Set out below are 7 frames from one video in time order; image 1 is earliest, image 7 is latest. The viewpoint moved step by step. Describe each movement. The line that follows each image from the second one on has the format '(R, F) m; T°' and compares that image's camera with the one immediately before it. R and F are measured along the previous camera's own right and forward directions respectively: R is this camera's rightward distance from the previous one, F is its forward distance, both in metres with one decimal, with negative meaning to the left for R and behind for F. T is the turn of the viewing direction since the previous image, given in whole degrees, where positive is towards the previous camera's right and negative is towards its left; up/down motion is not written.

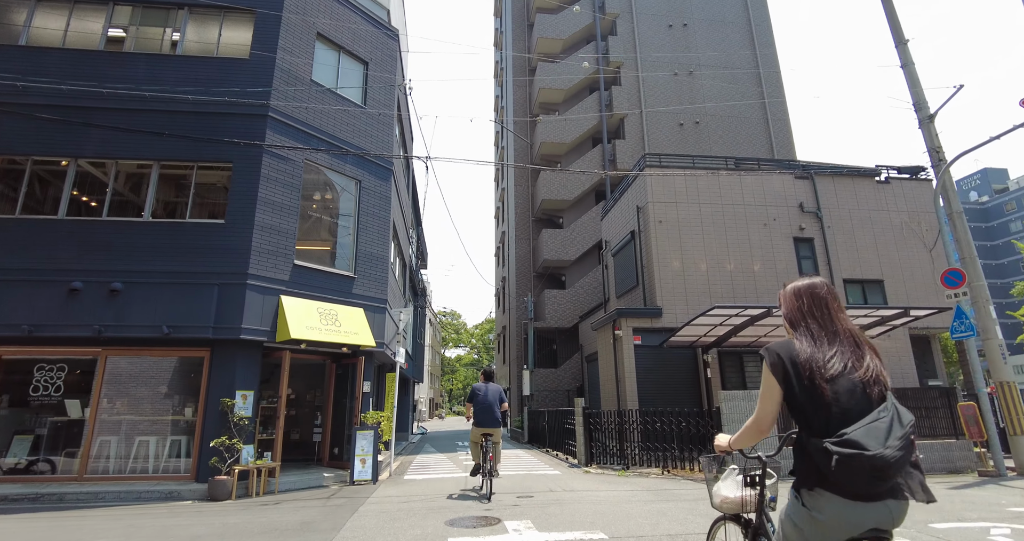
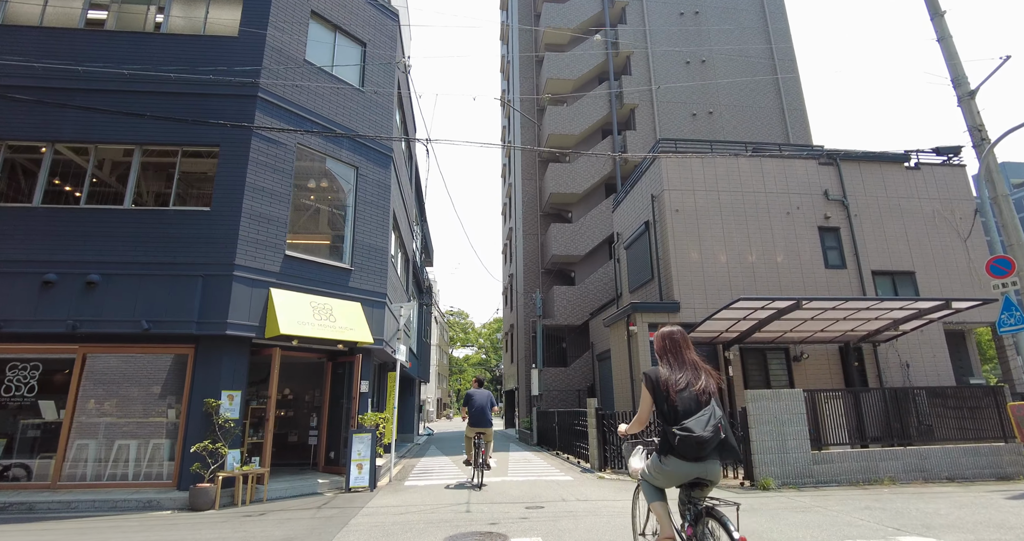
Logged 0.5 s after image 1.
(0.0, +0.7) m; -1°
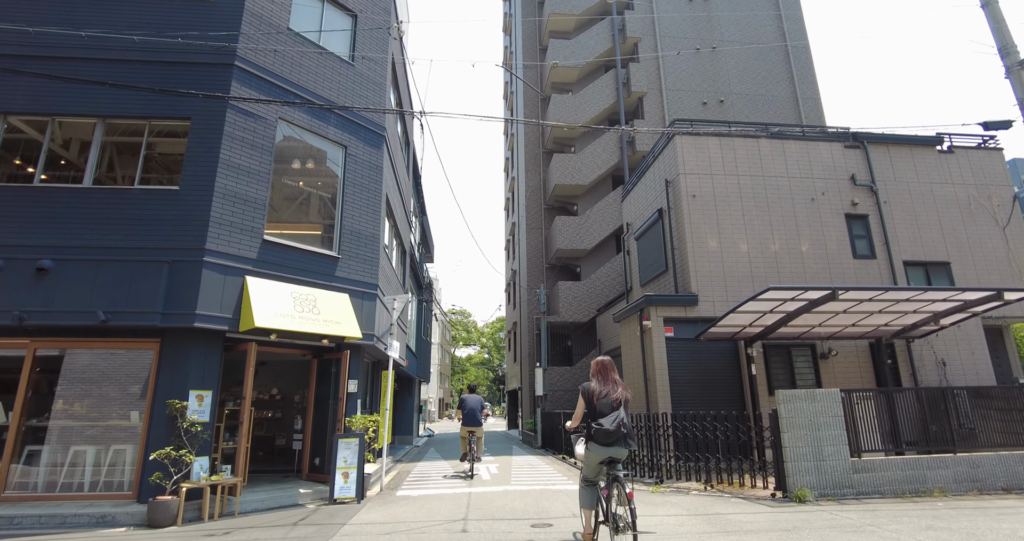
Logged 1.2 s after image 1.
(0.0, +0.9) m; 0°
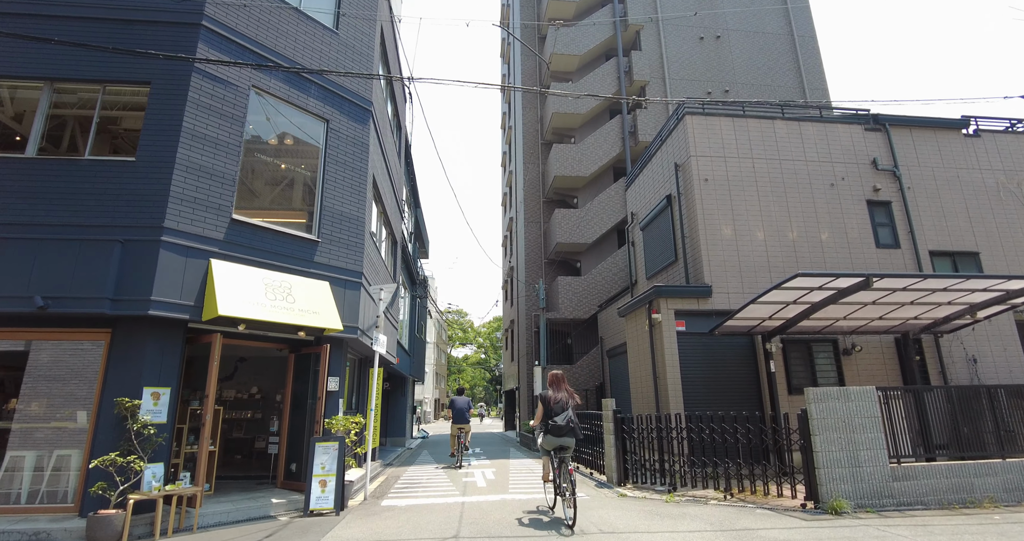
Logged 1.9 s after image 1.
(0.0, +0.9) m; 0°
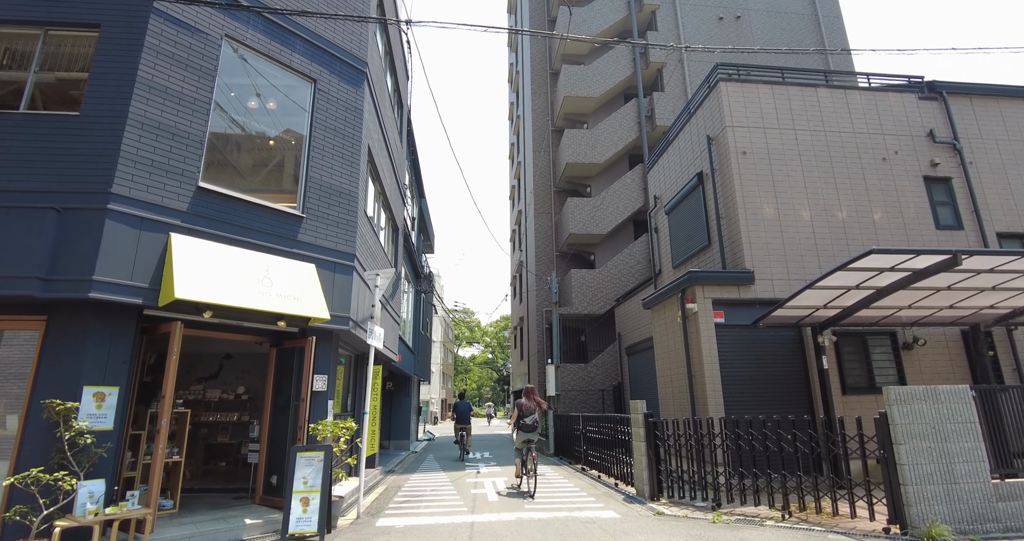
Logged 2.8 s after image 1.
(-0.1, +1.2) m; -1°
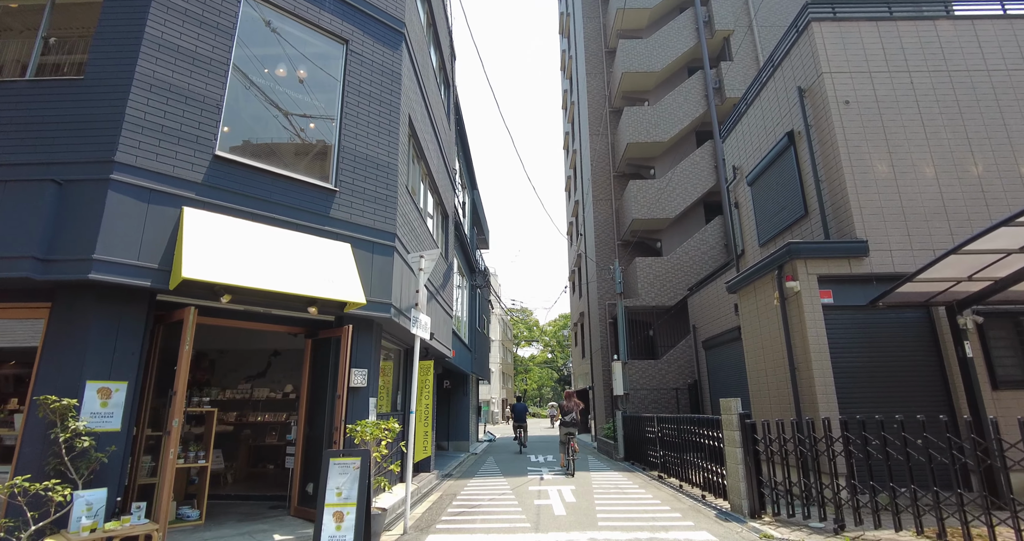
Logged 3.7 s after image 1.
(-0.1, +1.1) m; -6°
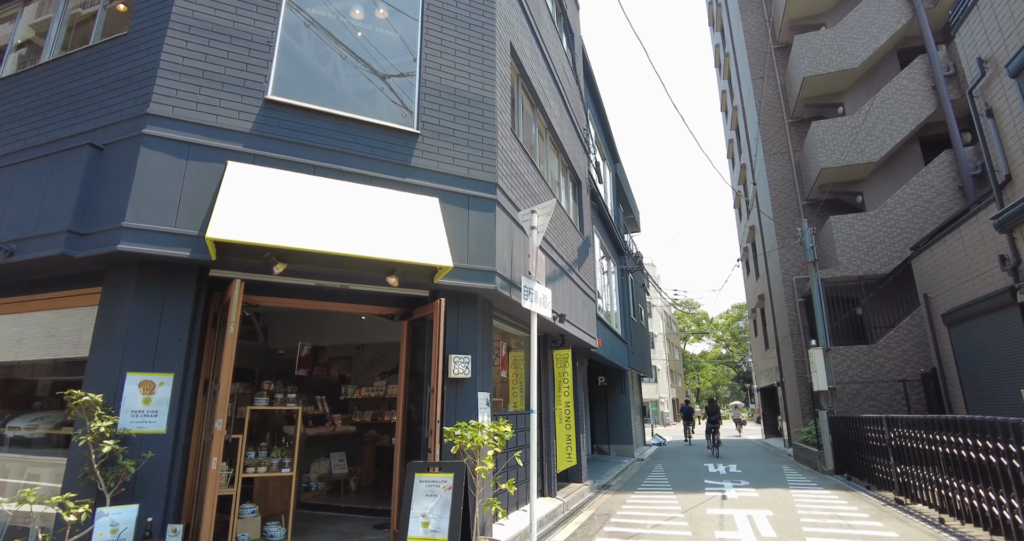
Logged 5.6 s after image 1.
(+0.1, +1.8) m; -17°
